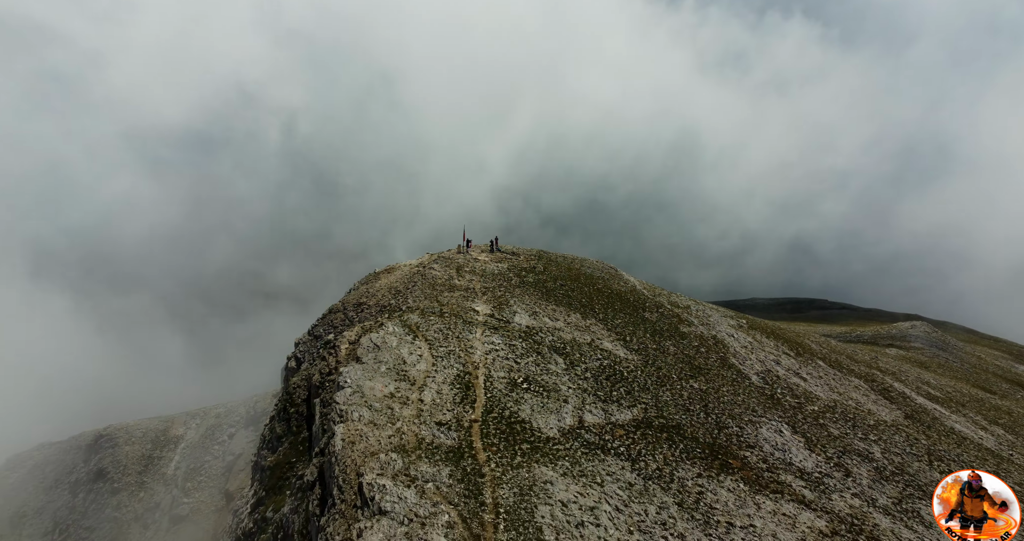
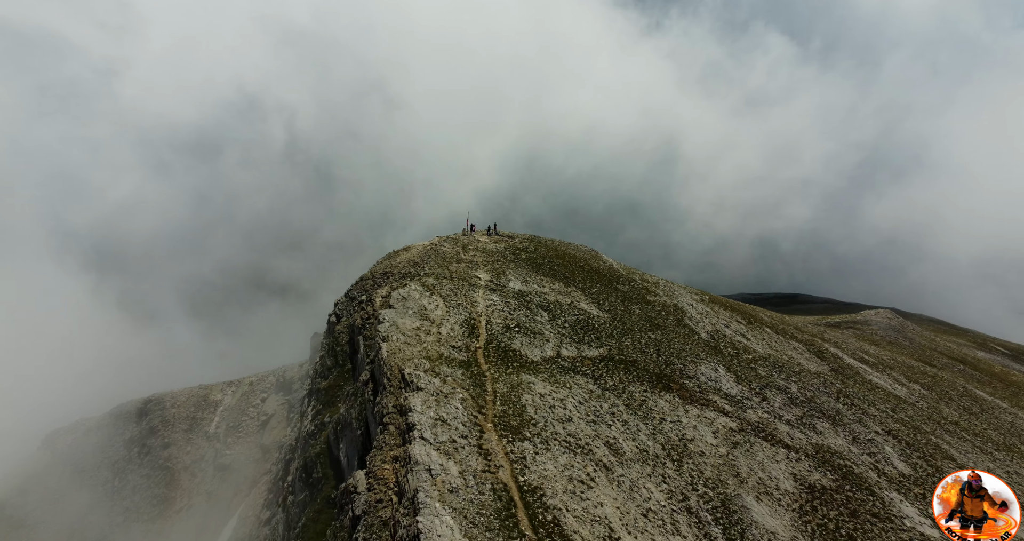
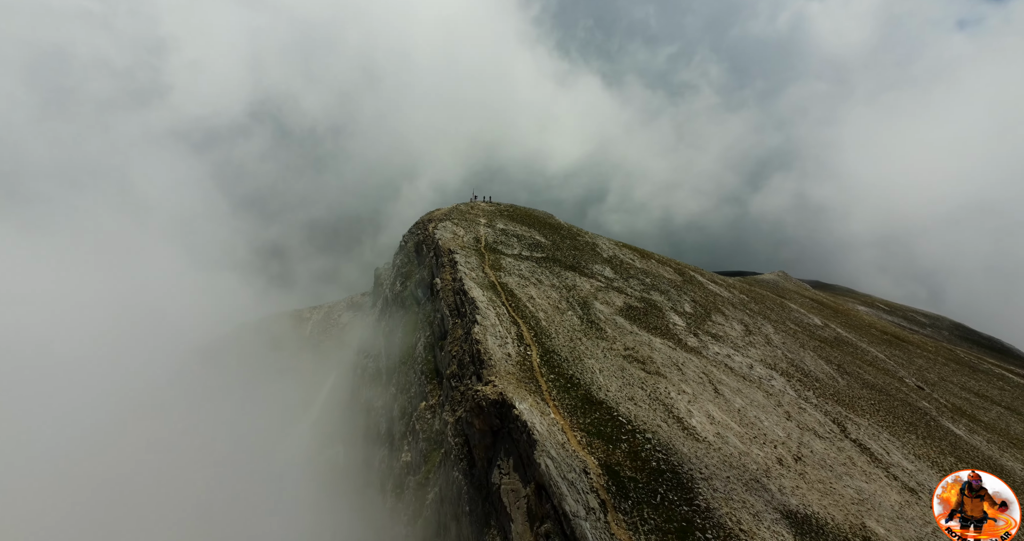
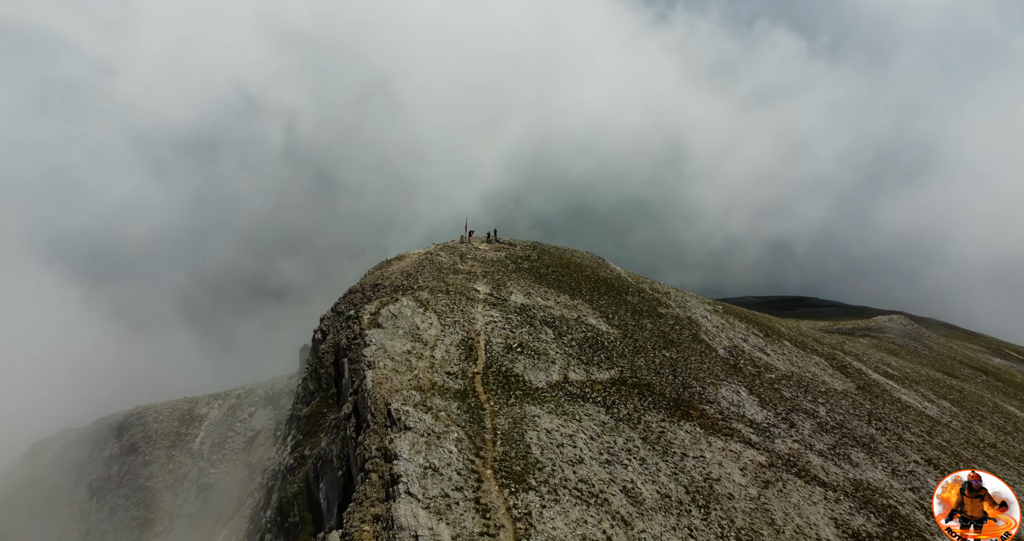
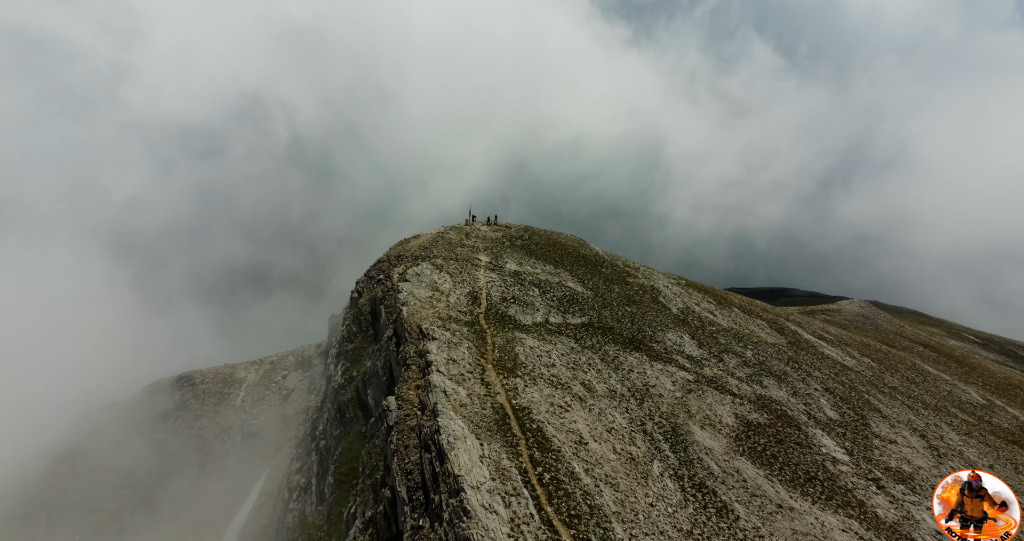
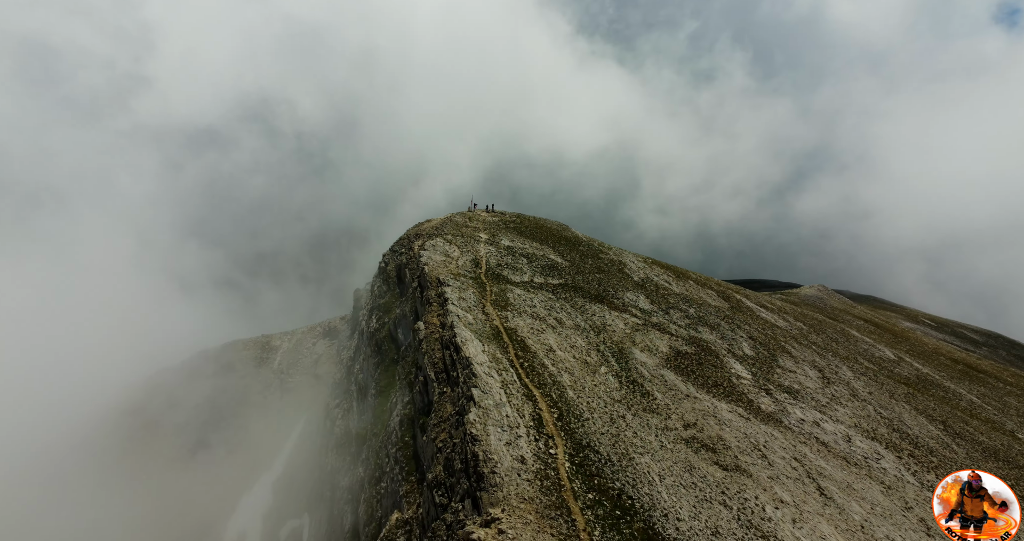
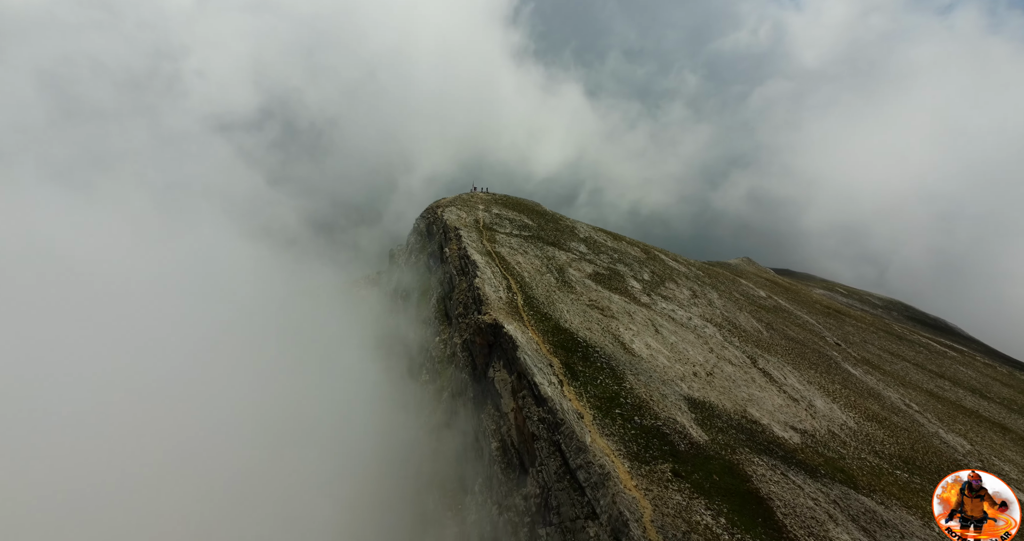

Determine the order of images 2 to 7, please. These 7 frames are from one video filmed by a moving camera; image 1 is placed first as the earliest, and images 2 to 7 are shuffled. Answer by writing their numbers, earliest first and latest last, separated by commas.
4, 2, 5, 6, 3, 7
